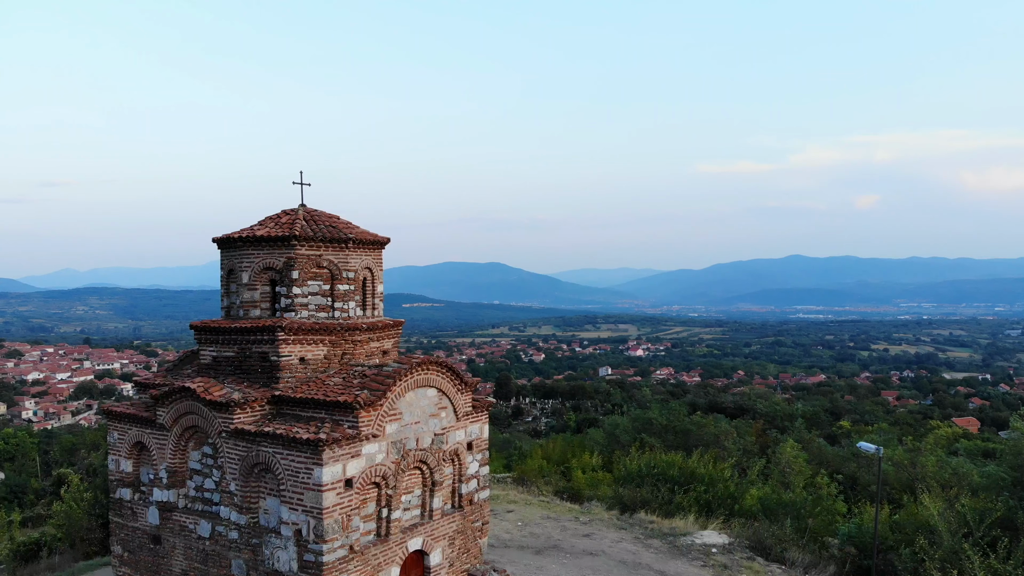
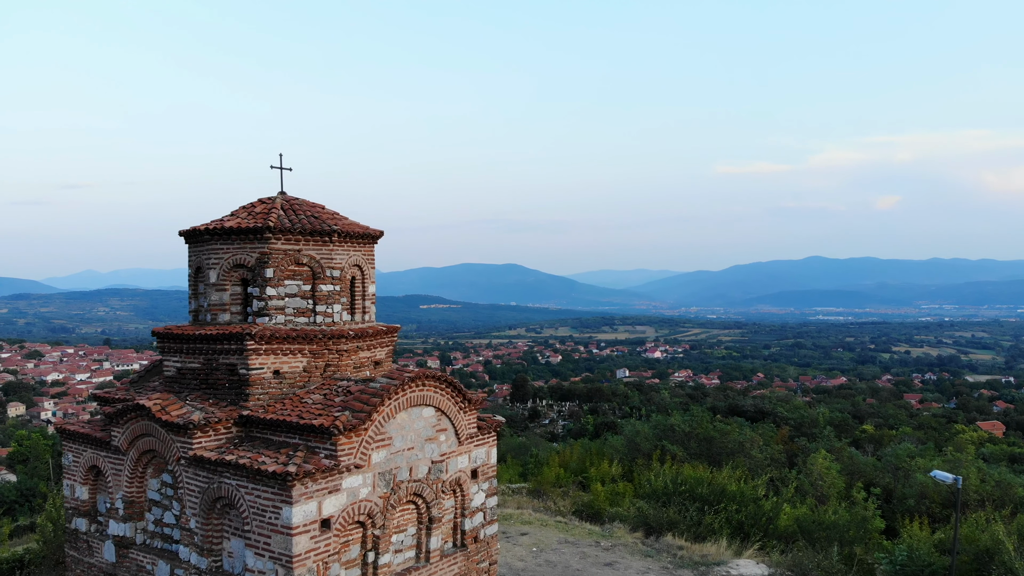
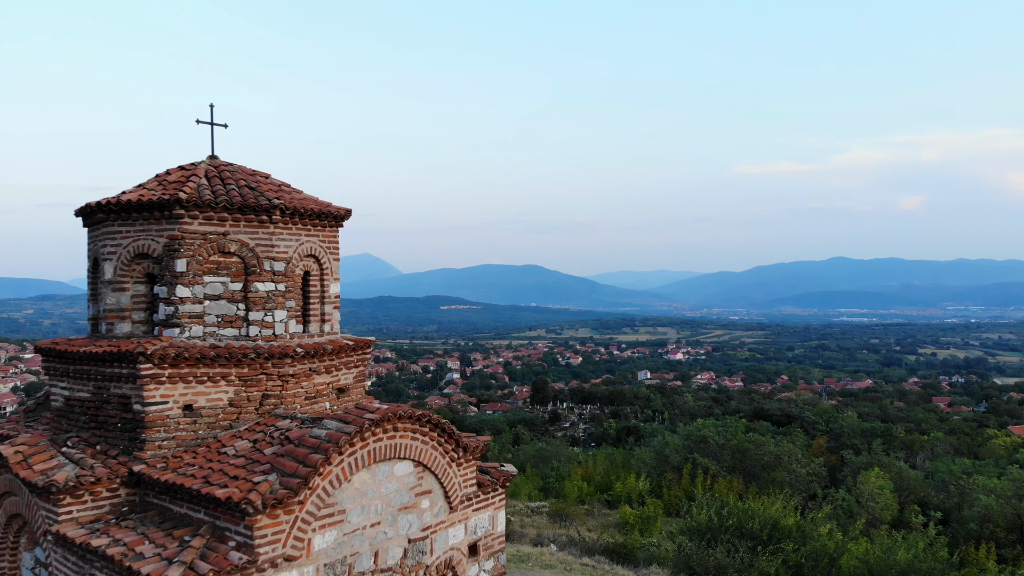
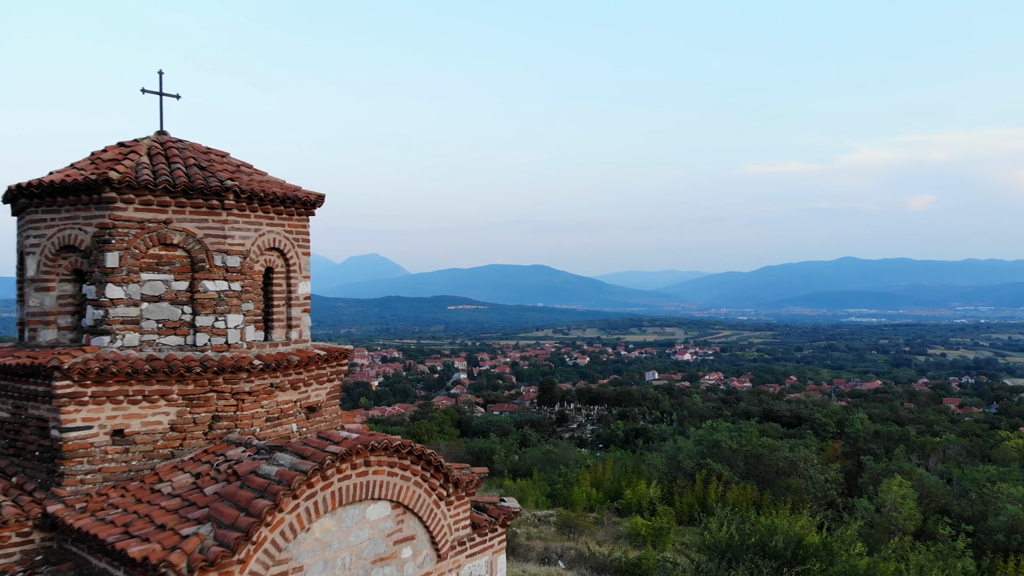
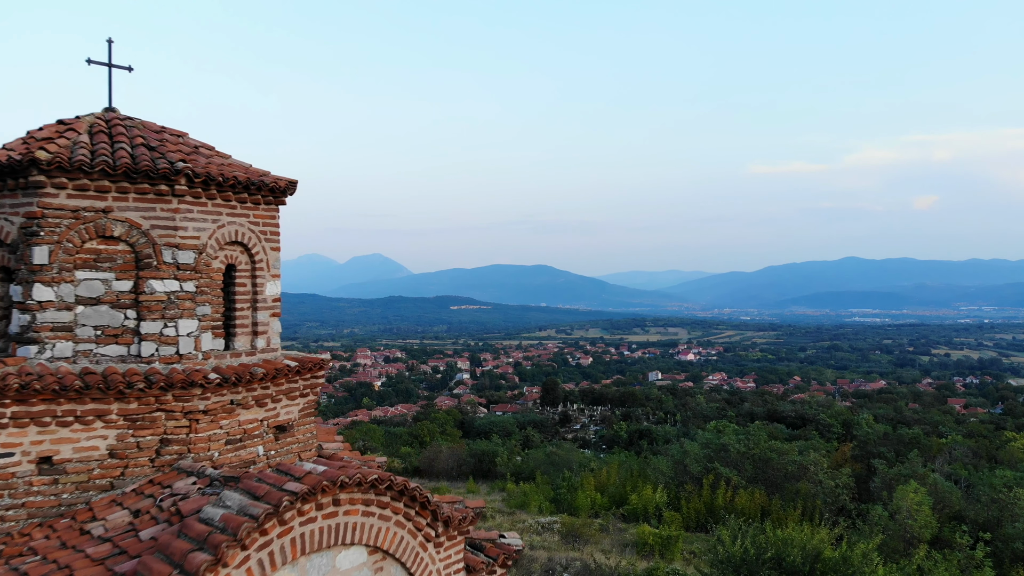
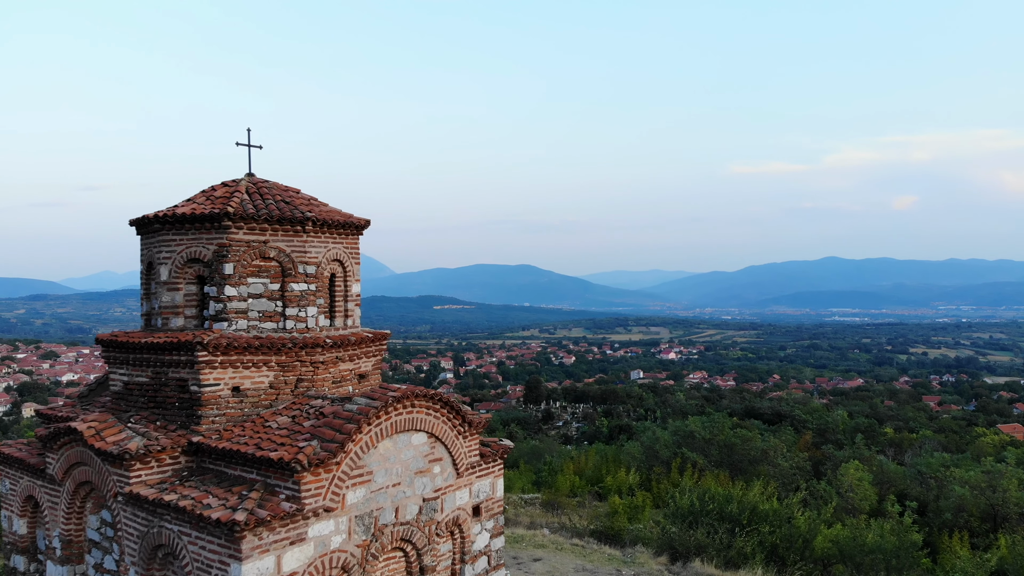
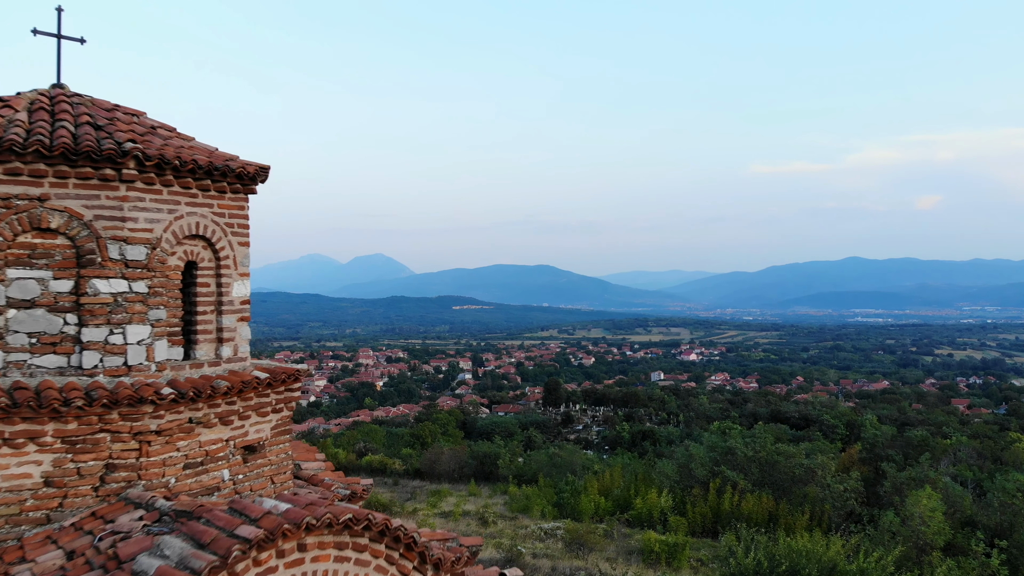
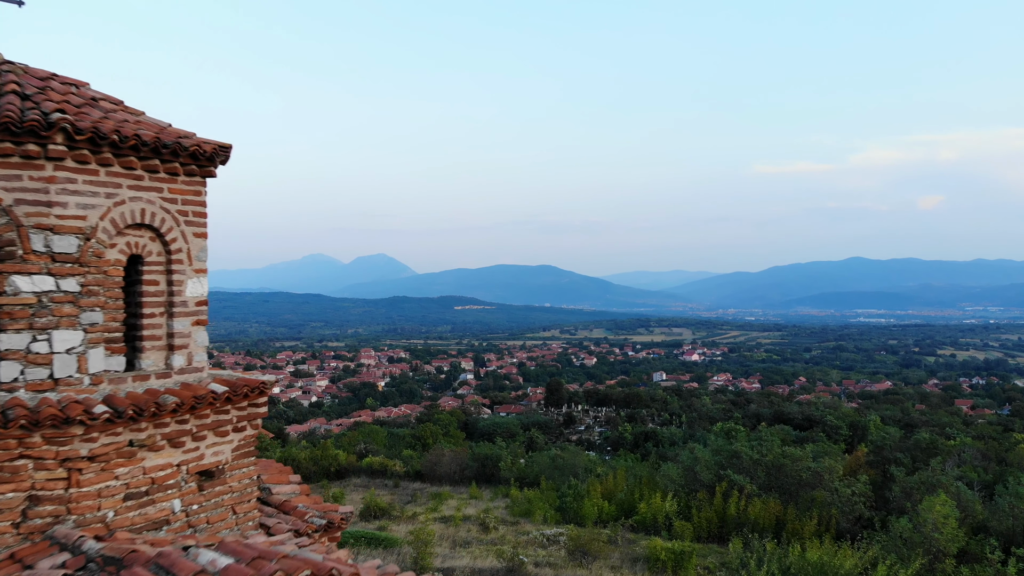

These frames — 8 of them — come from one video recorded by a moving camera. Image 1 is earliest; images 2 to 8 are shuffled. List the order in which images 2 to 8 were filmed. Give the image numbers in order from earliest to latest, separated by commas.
2, 6, 3, 4, 5, 7, 8
